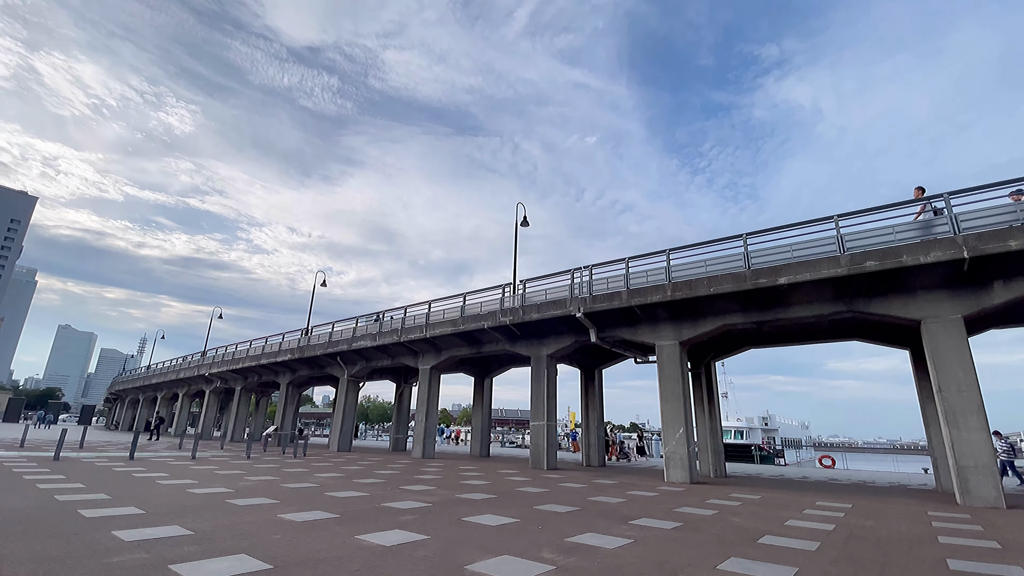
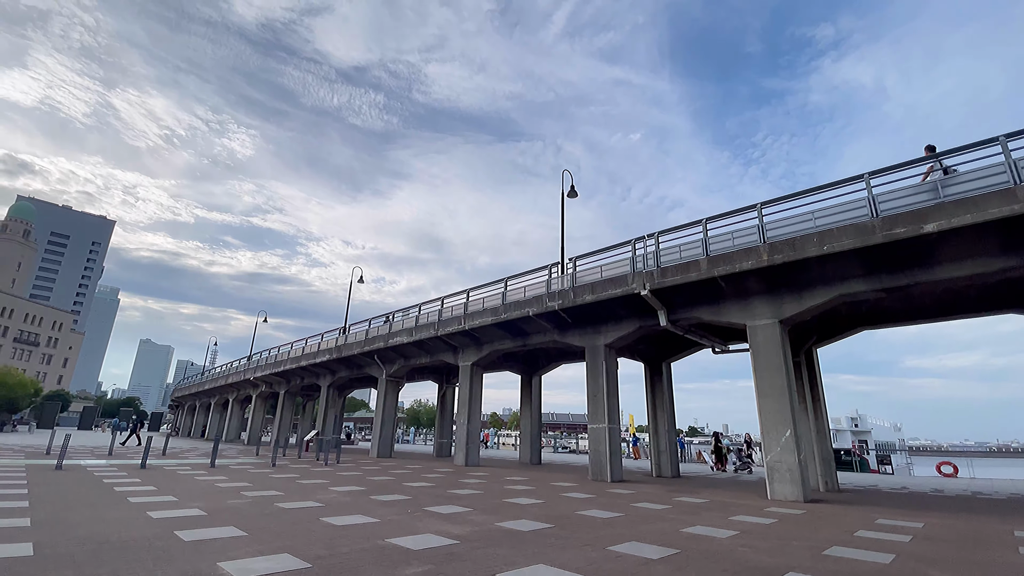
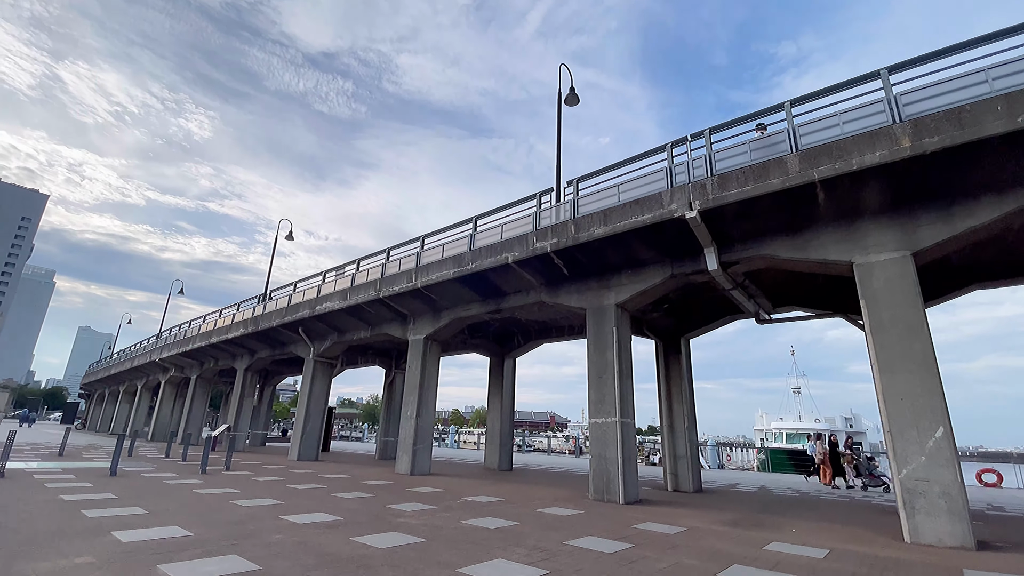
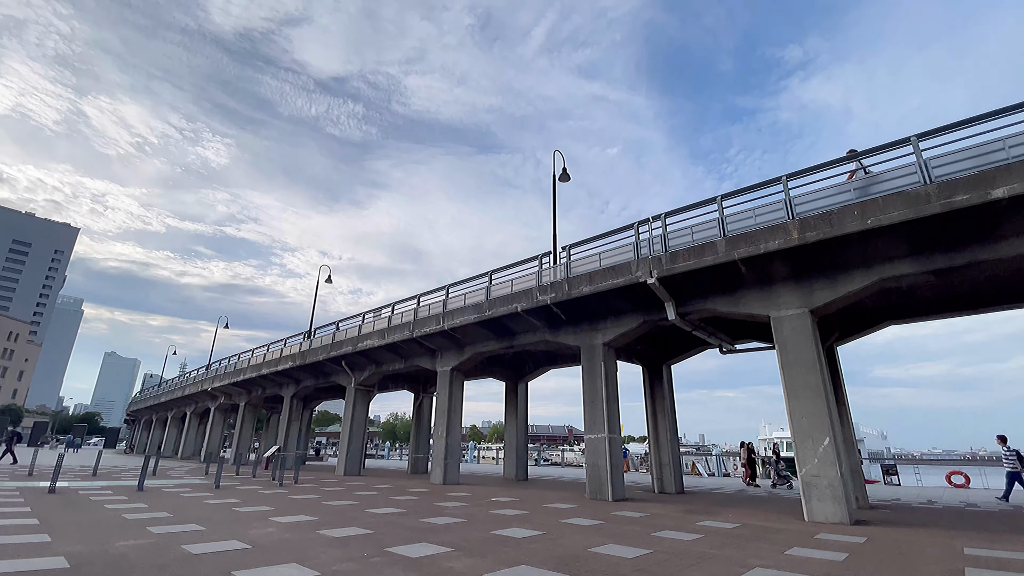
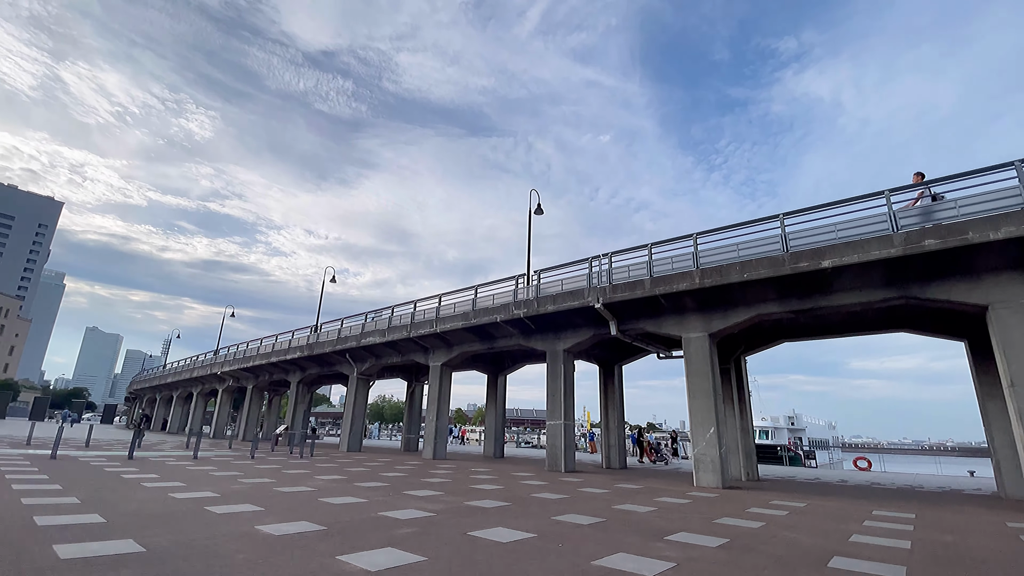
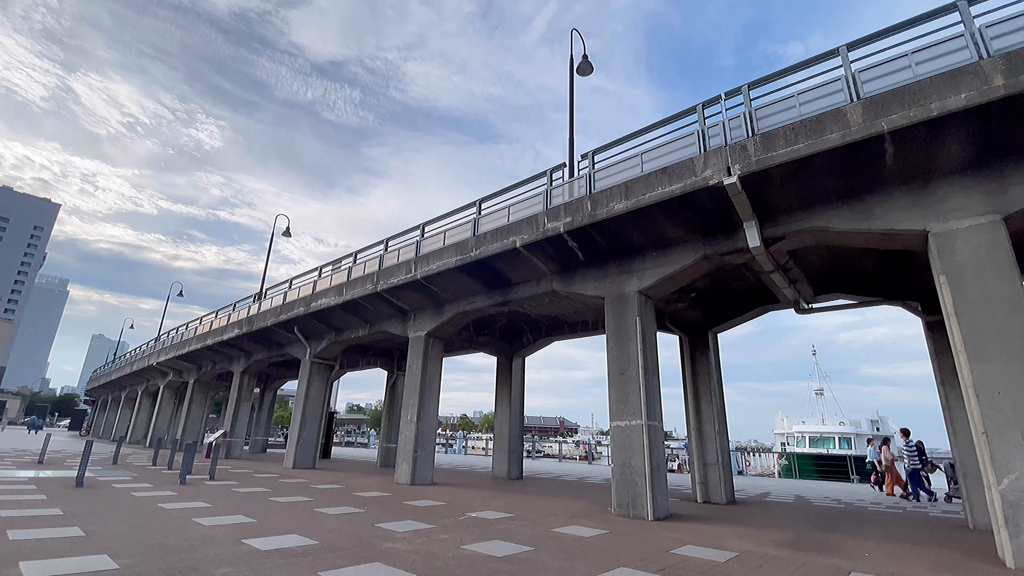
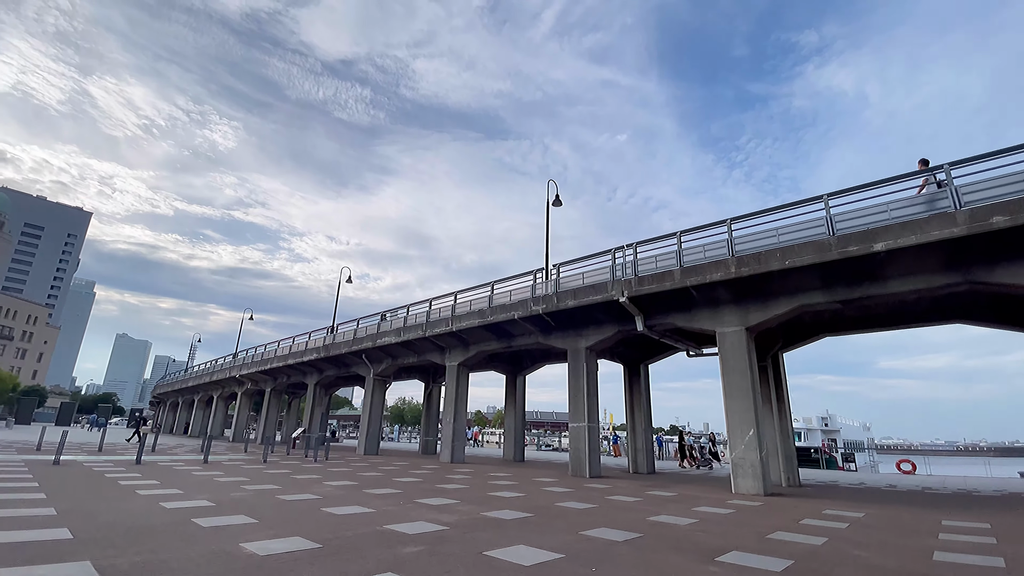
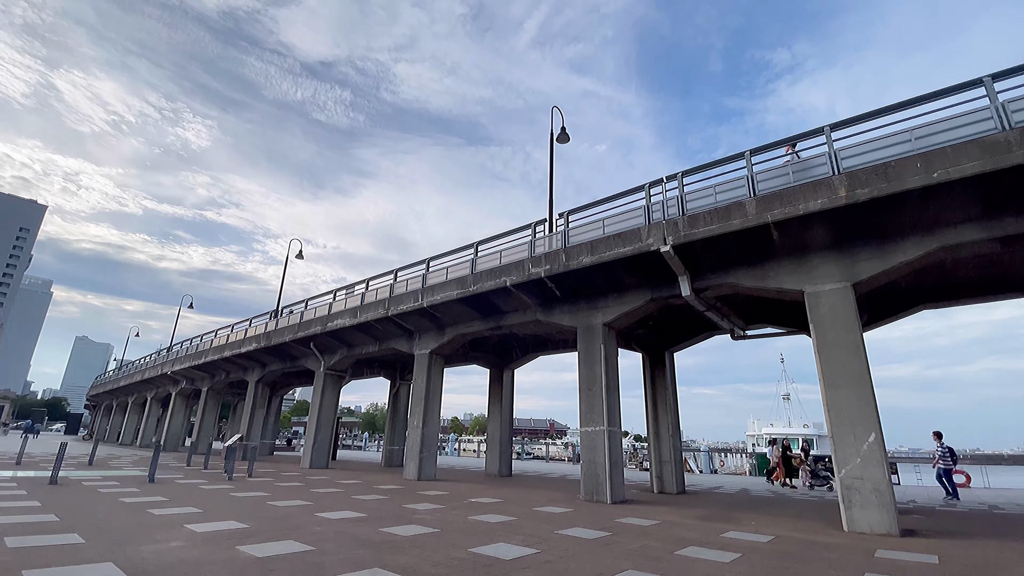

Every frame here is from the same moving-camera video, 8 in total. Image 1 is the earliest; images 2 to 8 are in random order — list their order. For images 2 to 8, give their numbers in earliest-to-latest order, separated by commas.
5, 7, 2, 4, 8, 3, 6
